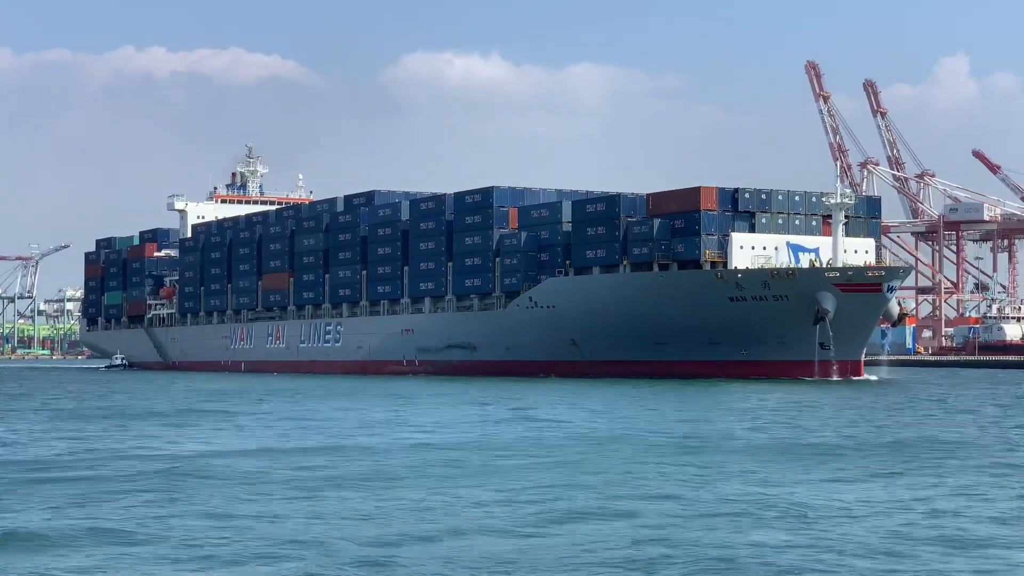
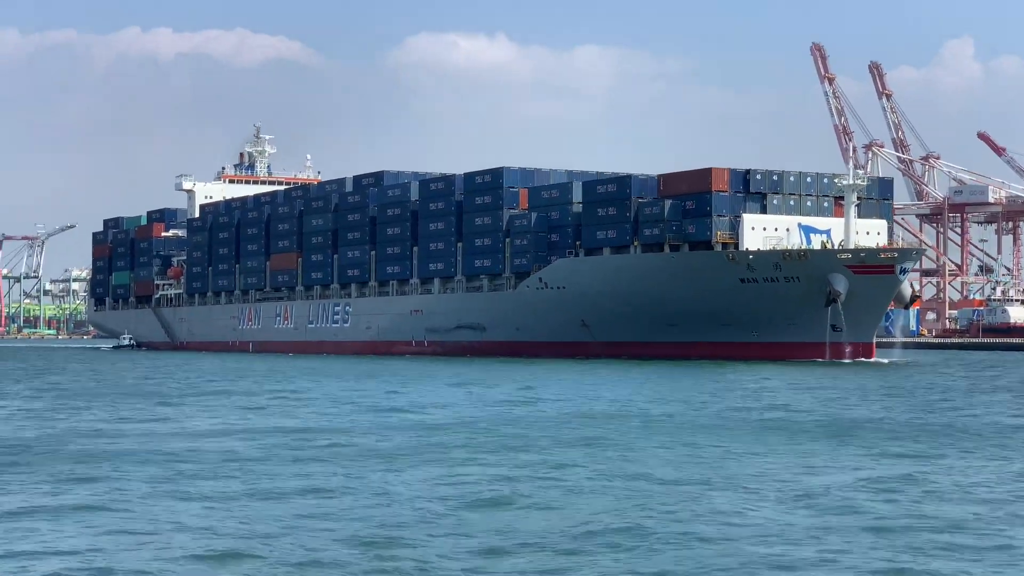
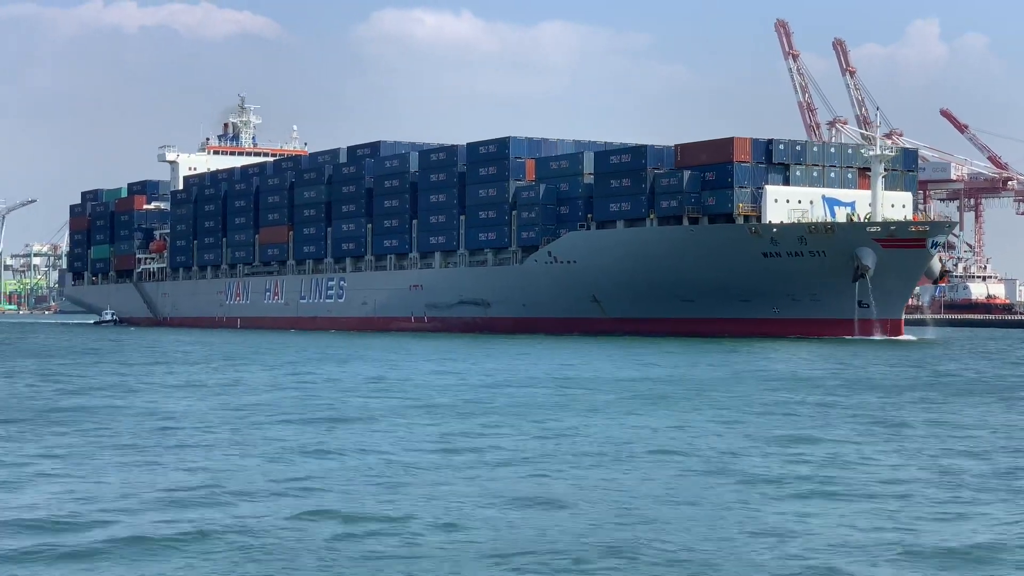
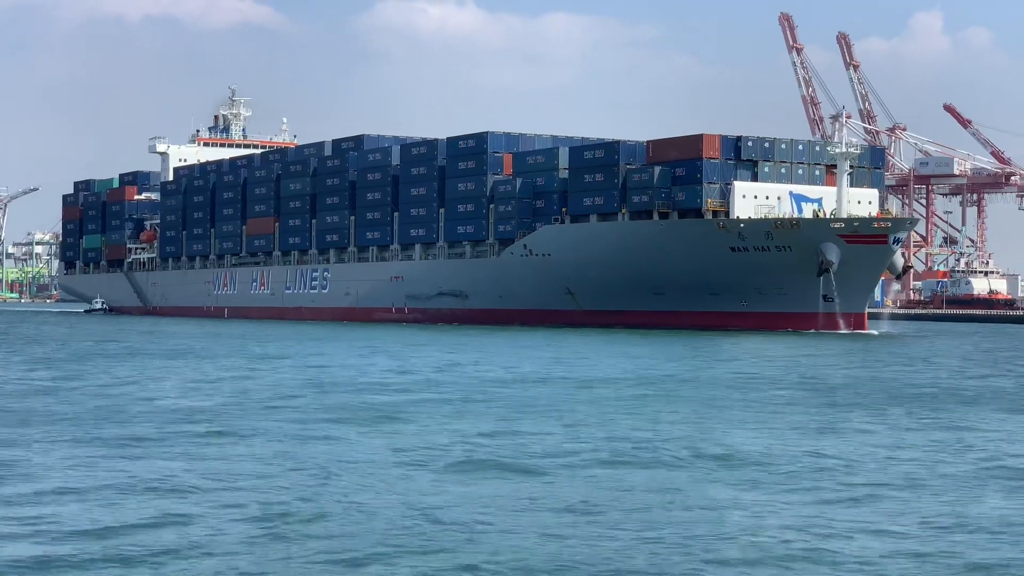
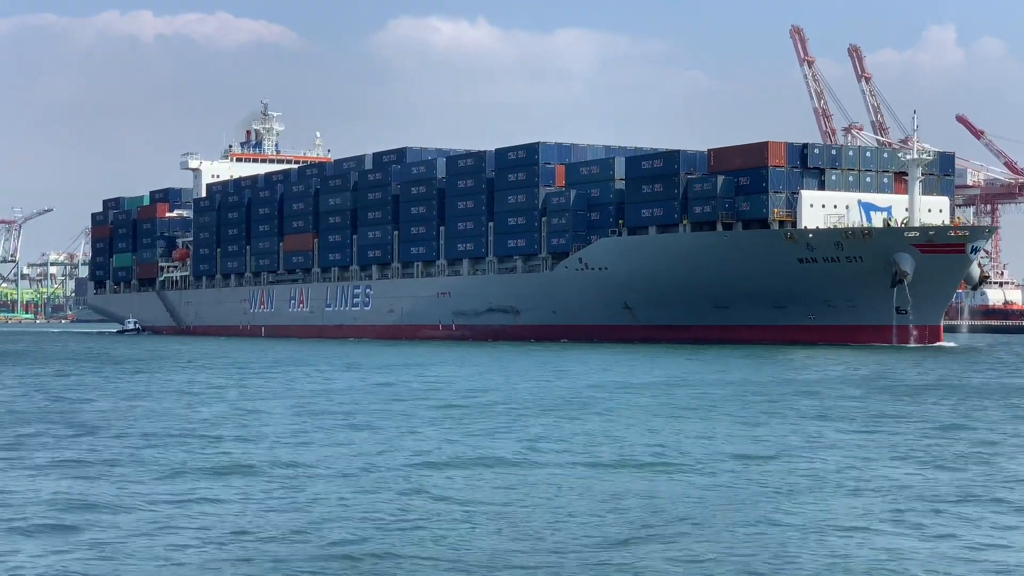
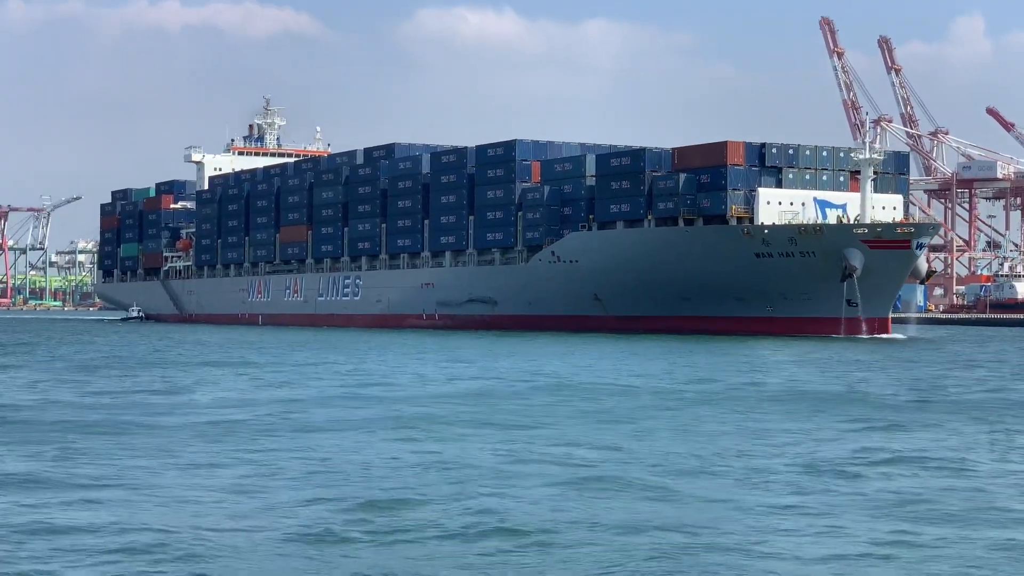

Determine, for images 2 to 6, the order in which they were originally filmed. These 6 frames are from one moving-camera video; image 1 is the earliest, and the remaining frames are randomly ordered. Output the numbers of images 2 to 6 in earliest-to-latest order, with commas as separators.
2, 6, 4, 3, 5
